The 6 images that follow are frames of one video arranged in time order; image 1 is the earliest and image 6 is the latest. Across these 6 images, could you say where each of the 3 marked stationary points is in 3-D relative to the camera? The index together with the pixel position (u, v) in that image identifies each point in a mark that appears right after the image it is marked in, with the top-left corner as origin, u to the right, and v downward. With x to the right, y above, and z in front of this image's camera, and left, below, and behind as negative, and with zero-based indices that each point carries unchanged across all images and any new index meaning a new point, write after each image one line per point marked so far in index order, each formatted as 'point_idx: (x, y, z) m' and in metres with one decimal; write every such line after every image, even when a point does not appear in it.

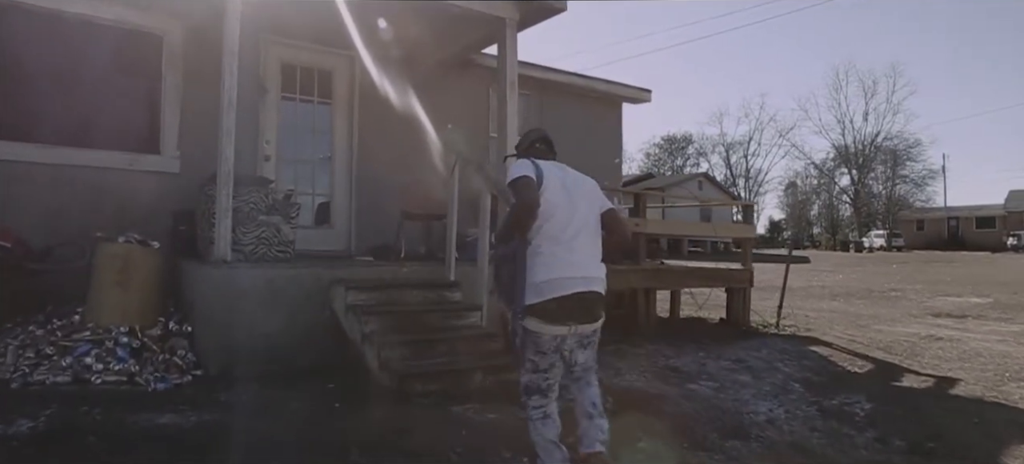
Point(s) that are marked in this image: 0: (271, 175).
0: (-2.5, +0.6, +6.4) m
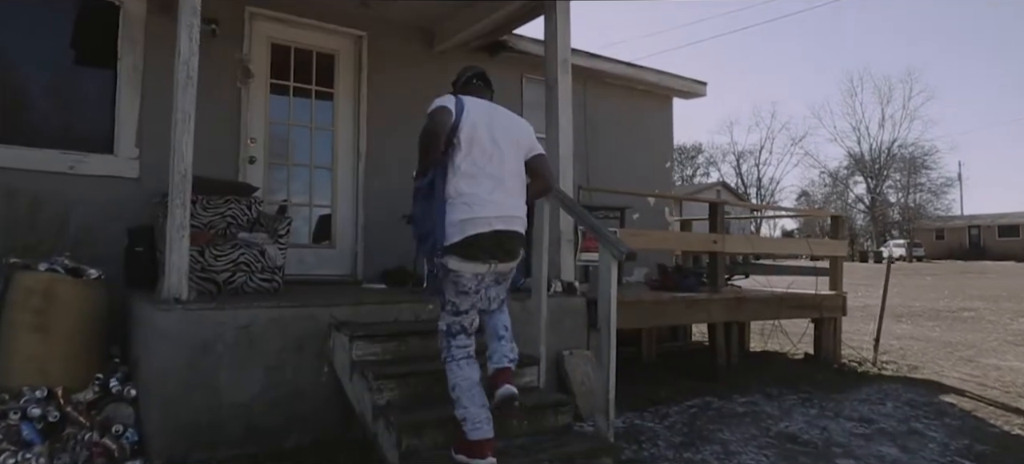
0: (-2.1, +0.4, +5.1) m
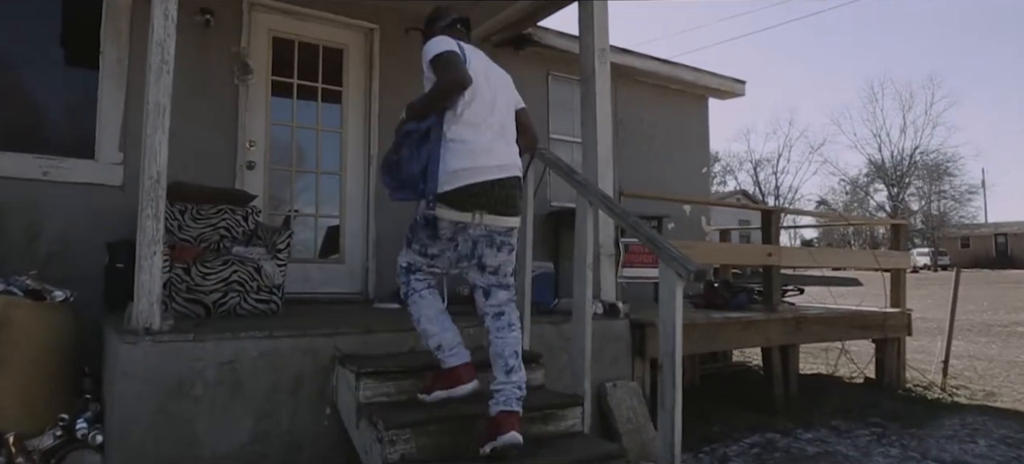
0: (-1.9, +0.3, +4.6) m
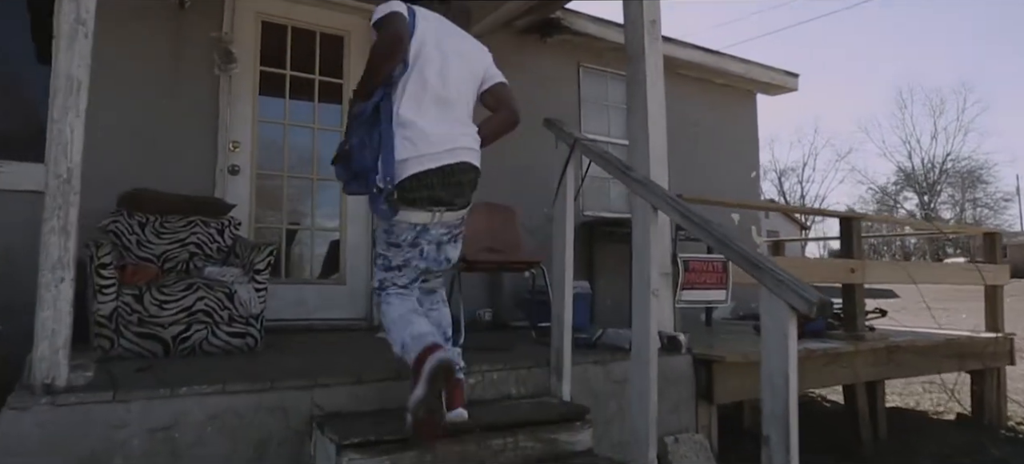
0: (-1.7, +0.2, +3.9) m
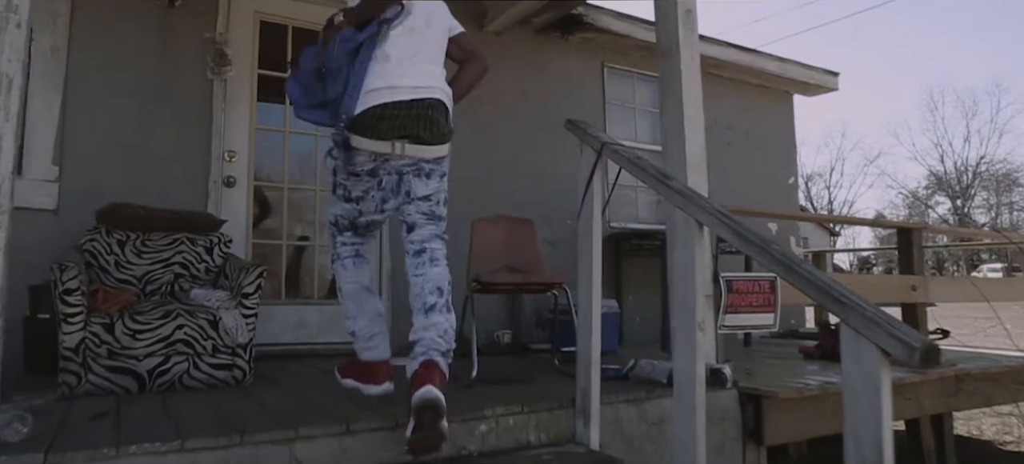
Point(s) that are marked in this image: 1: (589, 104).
0: (-1.6, +0.1, +3.6) m
1: (+0.6, +1.0, +4.9) m
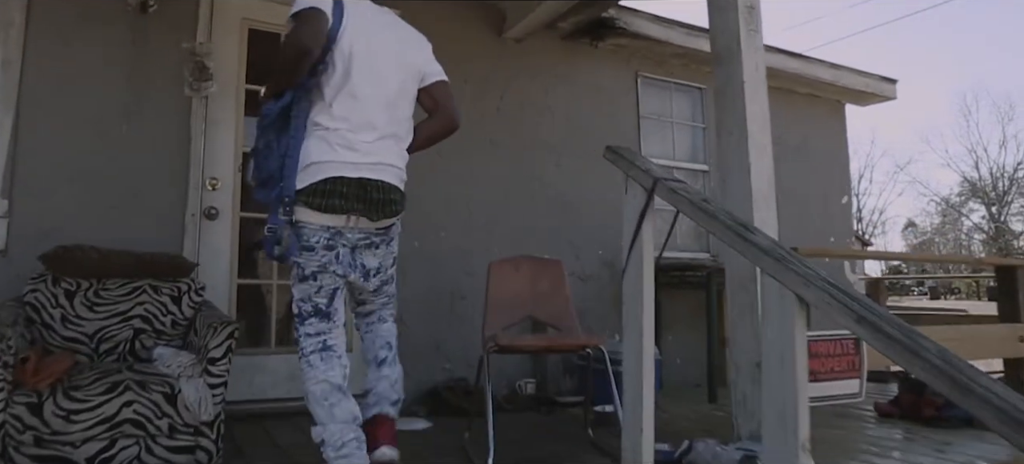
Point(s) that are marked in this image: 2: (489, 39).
0: (-1.5, -0.1, +3.1) m
1: (+0.8, +0.8, +4.4) m
2: (-0.1, +1.2, +3.9) m
